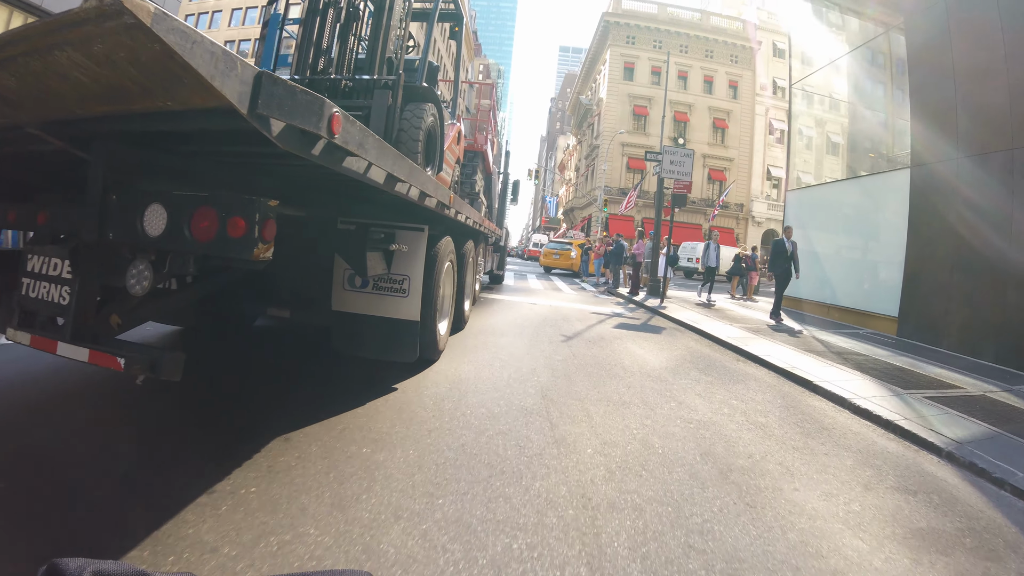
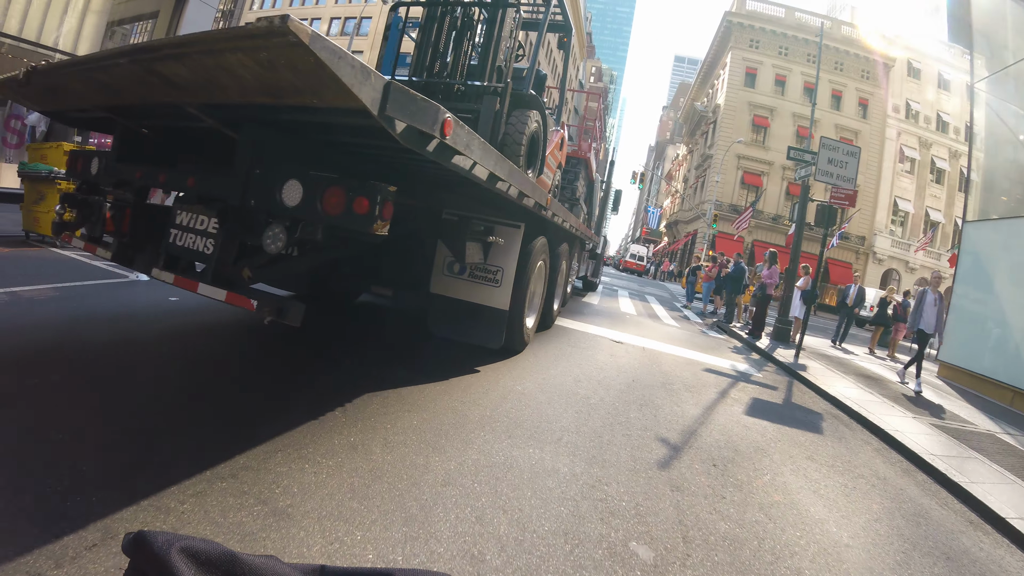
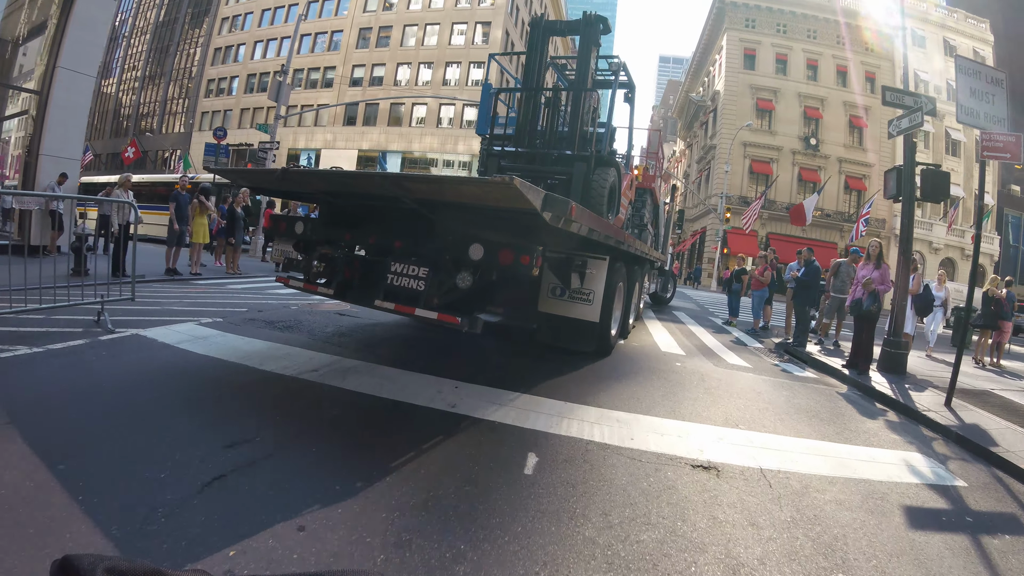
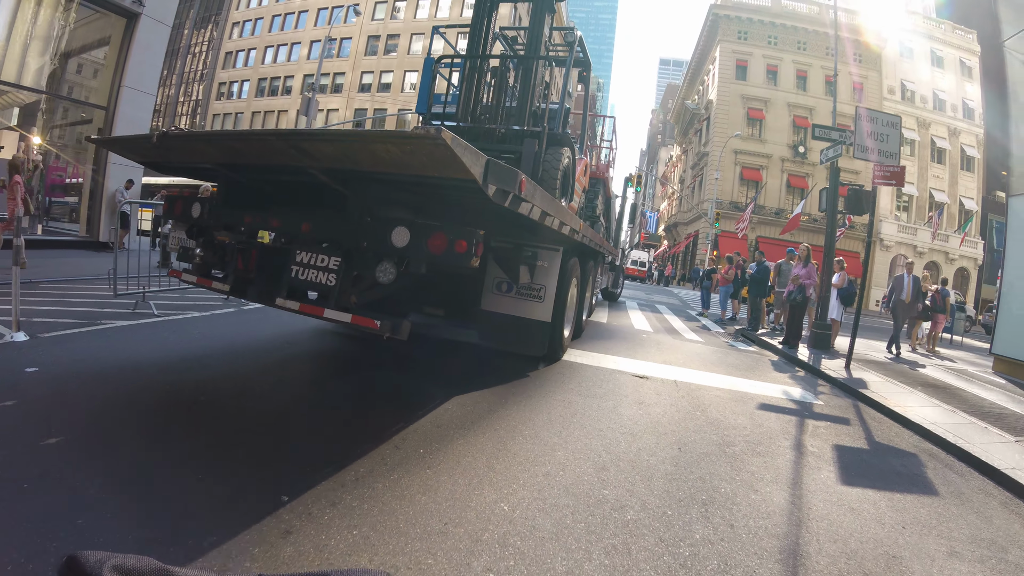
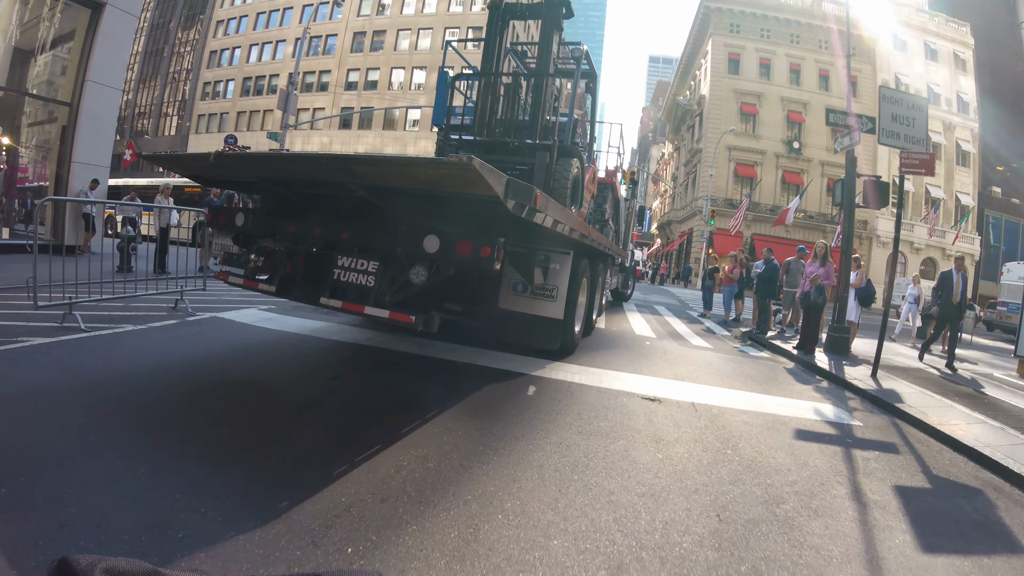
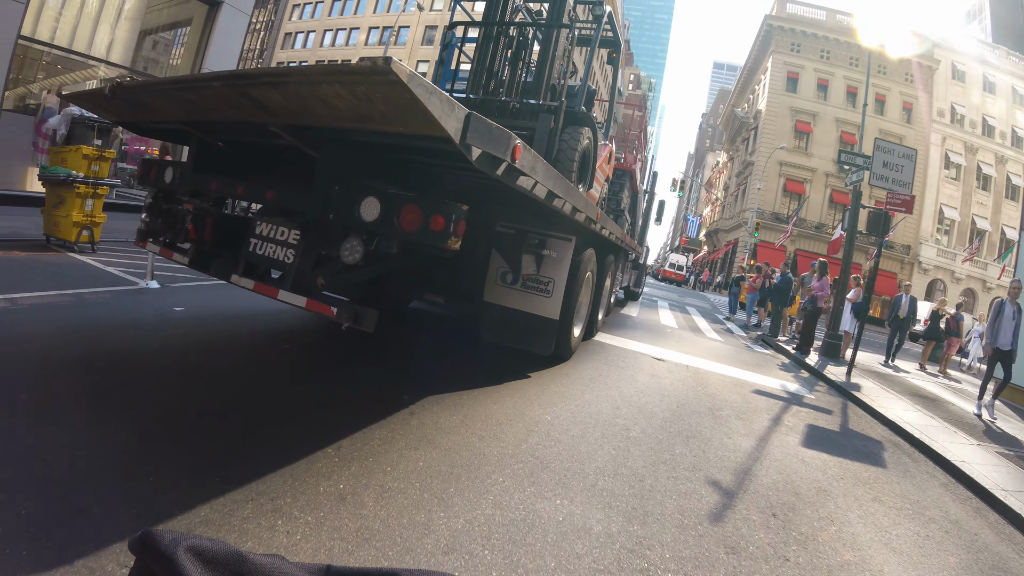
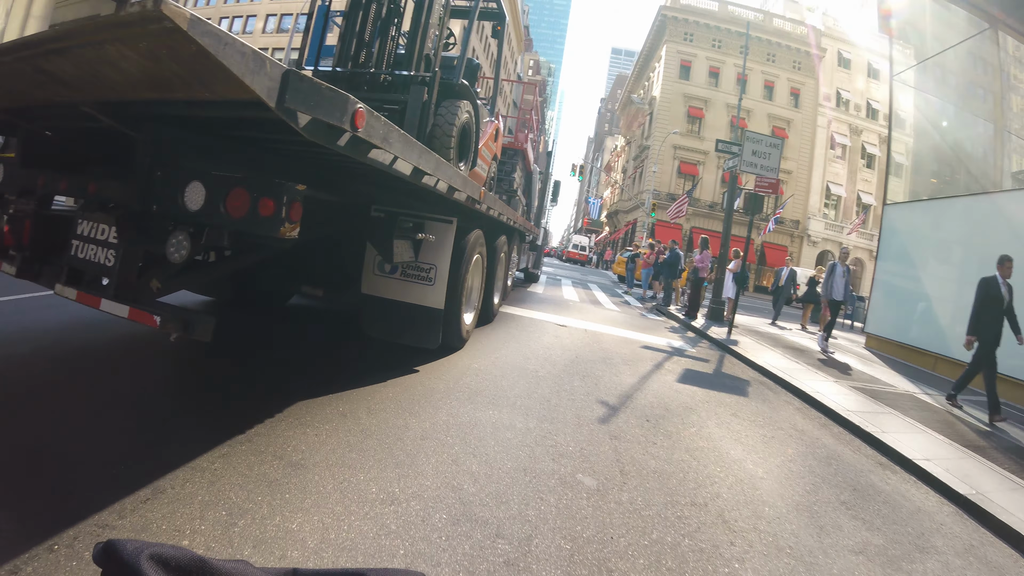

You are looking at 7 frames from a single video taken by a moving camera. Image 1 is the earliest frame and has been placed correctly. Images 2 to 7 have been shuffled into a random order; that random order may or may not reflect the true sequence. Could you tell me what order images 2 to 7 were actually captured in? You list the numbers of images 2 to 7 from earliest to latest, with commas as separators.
7, 2, 6, 4, 5, 3
